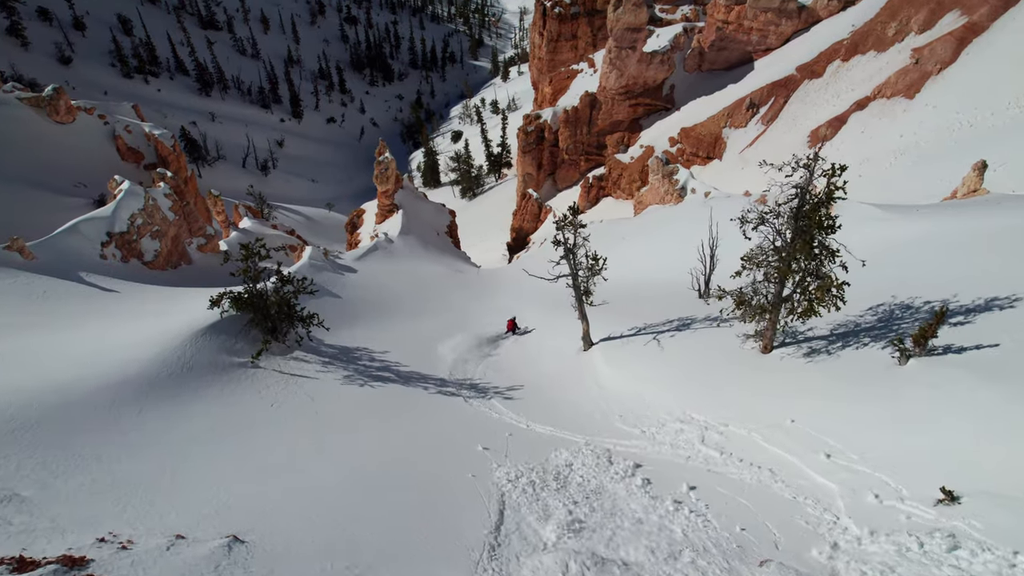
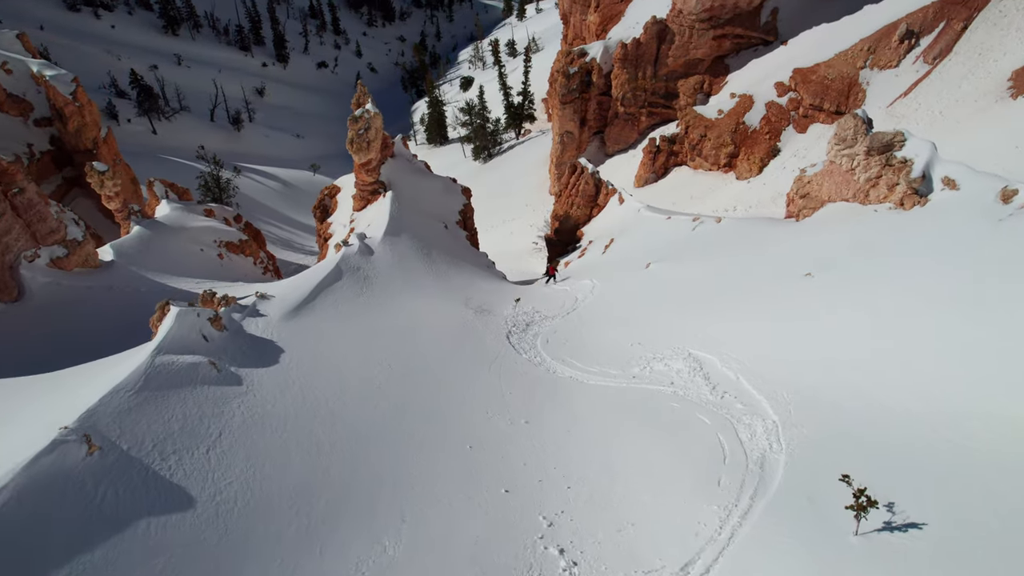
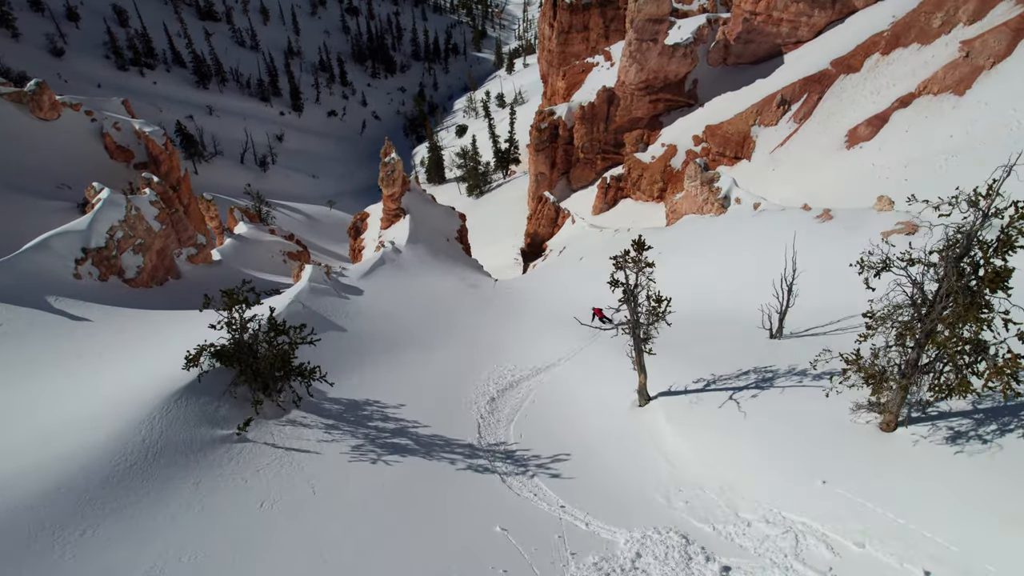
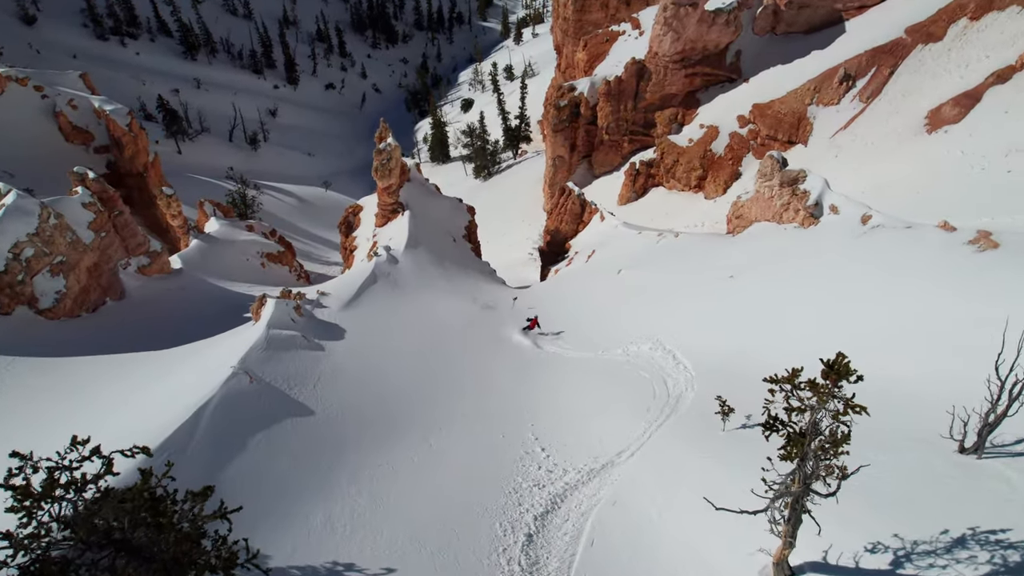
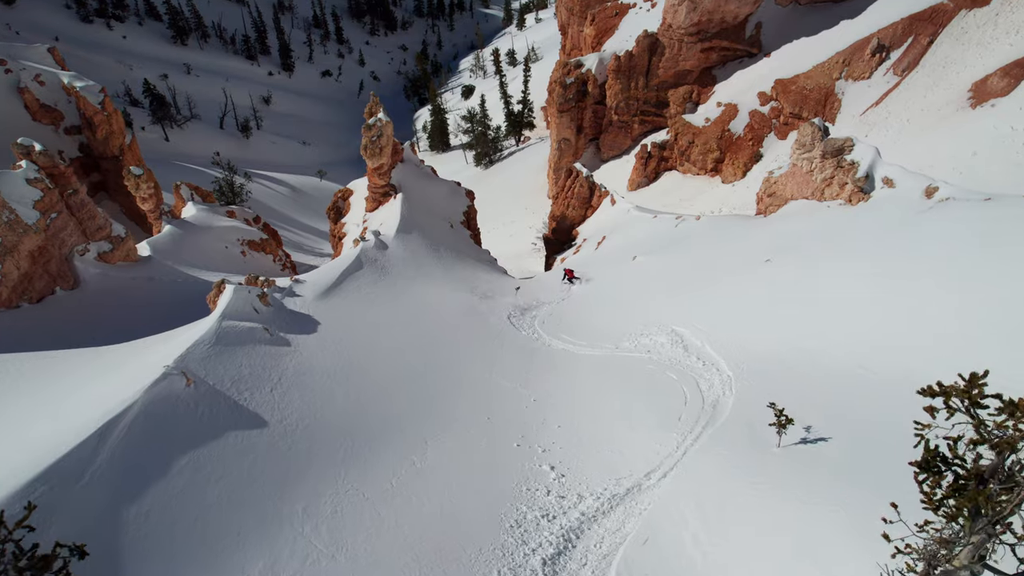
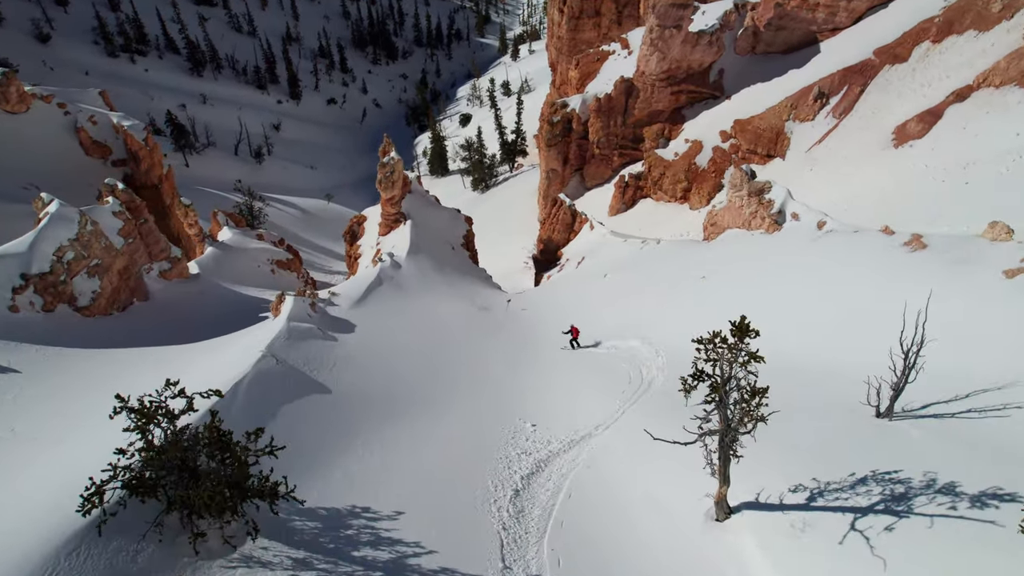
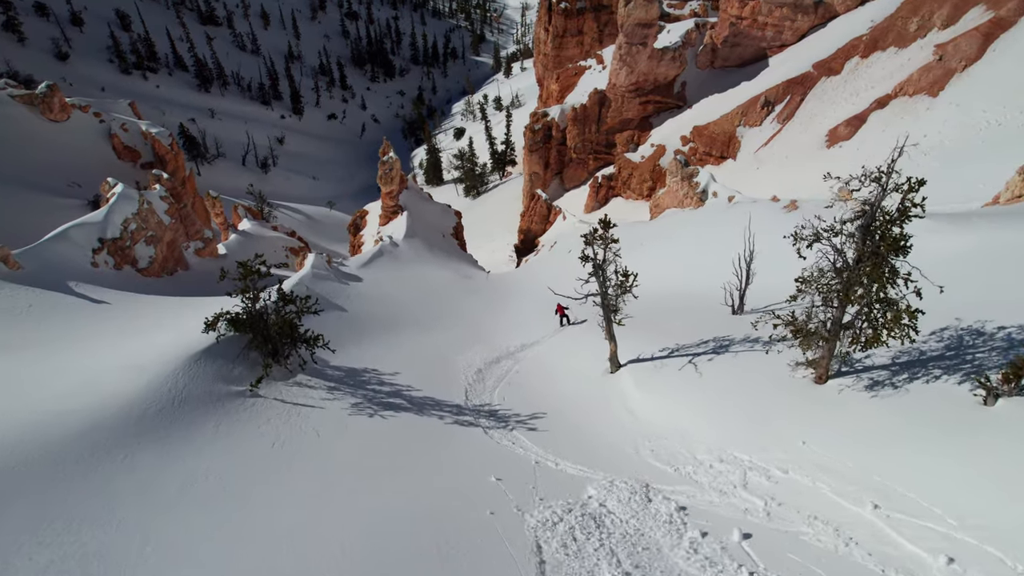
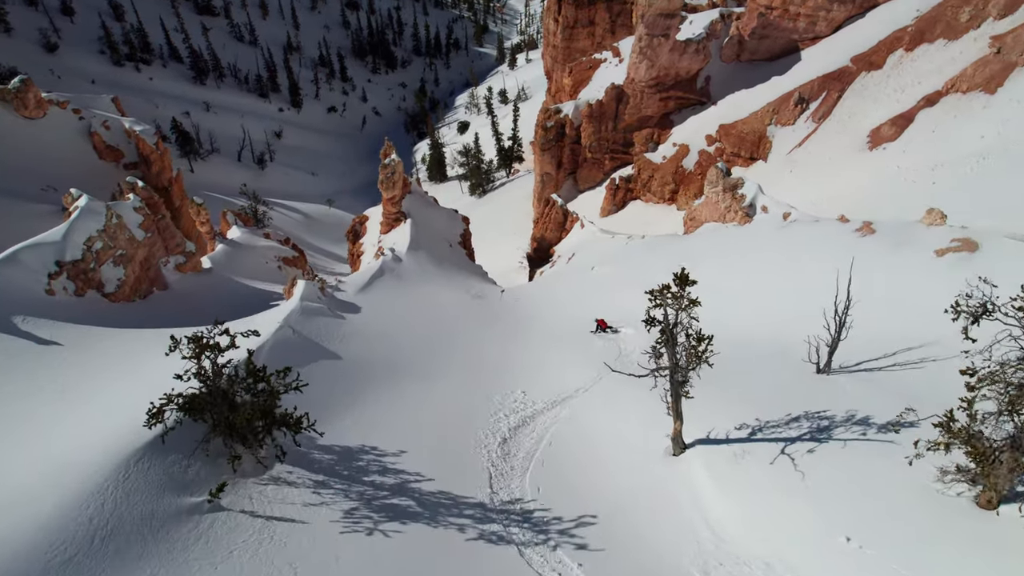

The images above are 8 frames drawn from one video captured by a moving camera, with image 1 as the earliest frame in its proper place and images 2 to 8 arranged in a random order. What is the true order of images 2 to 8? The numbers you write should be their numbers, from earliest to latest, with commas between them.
7, 3, 8, 6, 4, 5, 2
